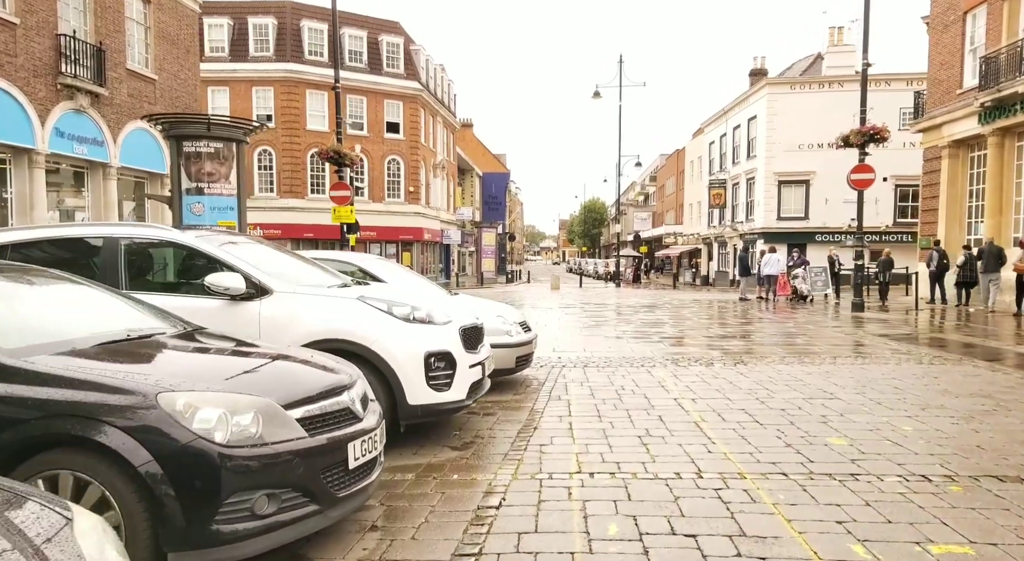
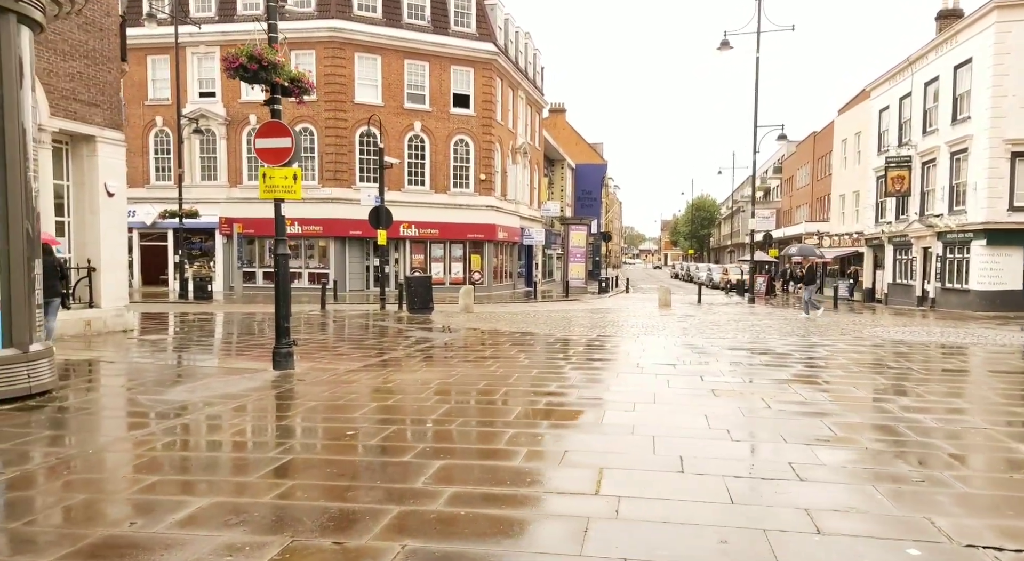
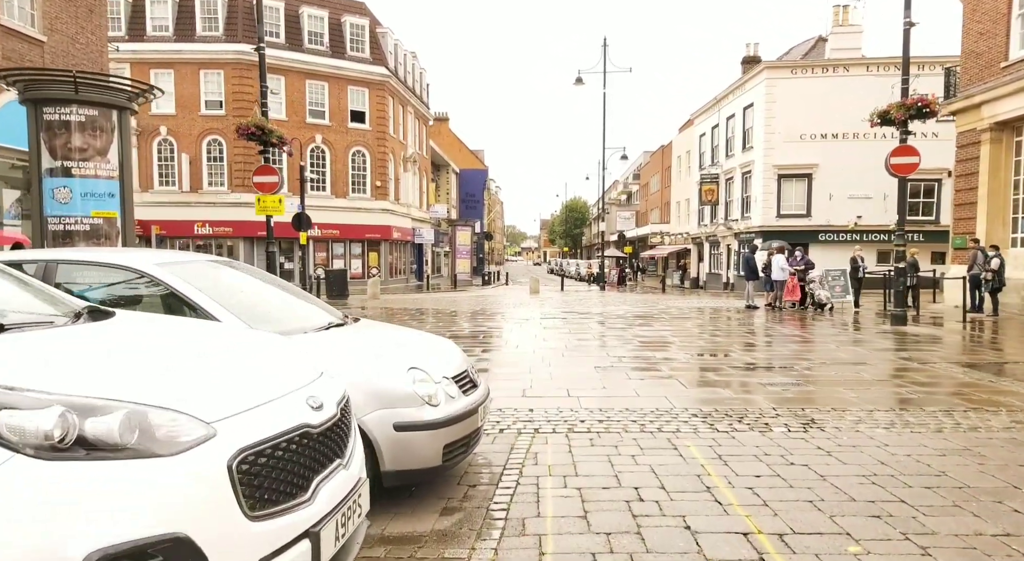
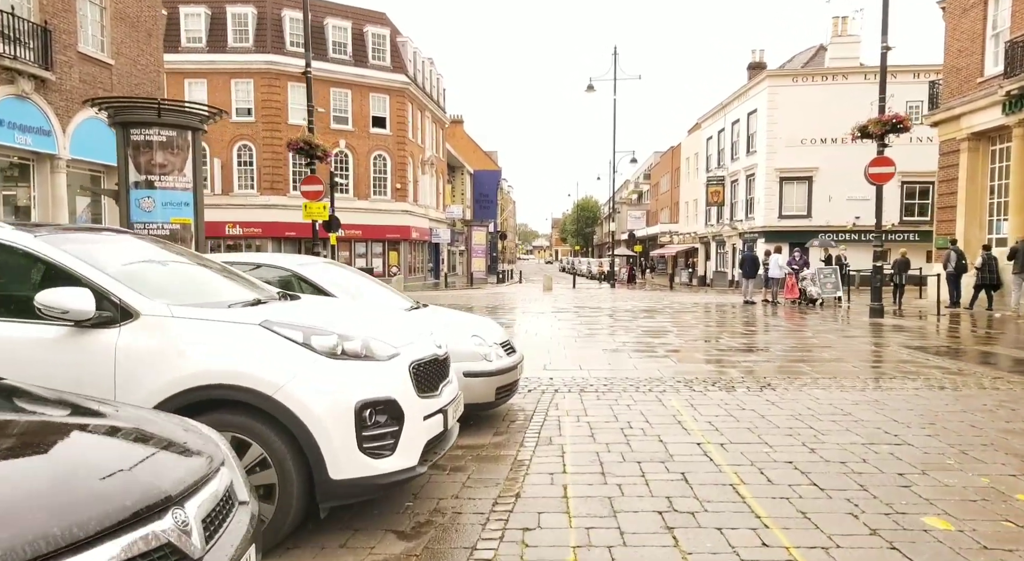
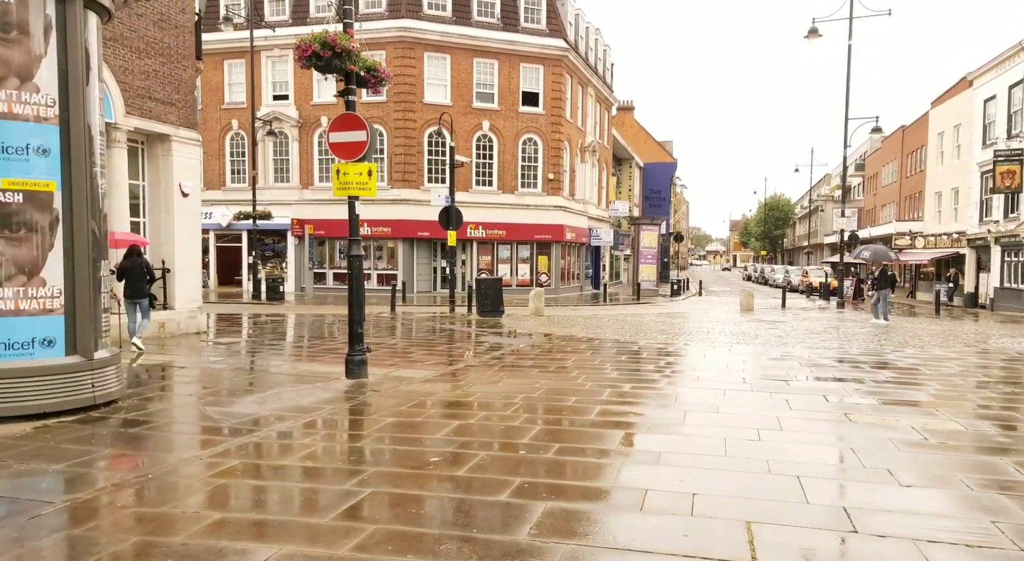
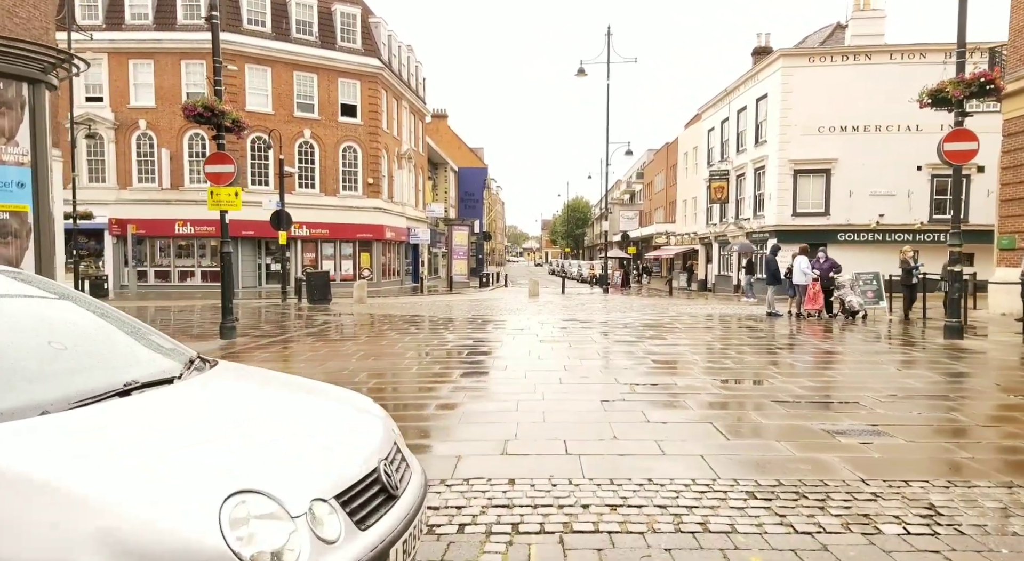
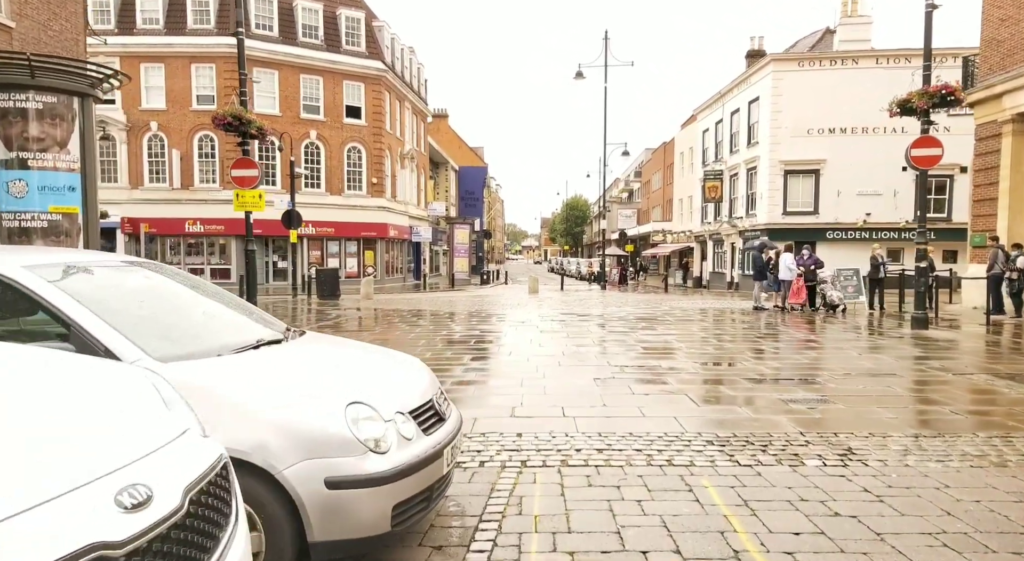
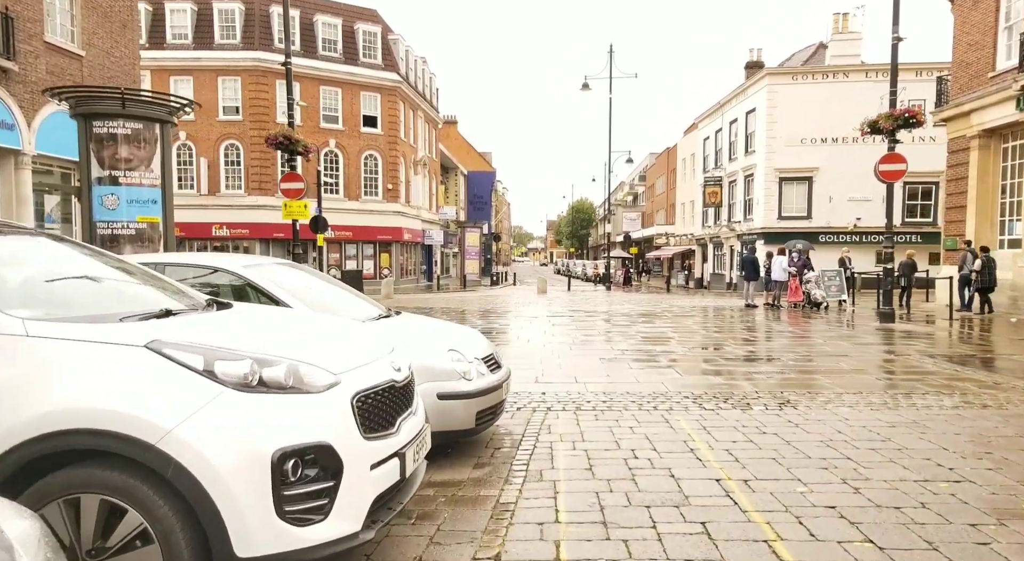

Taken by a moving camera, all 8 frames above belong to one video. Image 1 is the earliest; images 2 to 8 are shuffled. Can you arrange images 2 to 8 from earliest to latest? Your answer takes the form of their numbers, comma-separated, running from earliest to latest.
4, 8, 3, 7, 6, 2, 5
